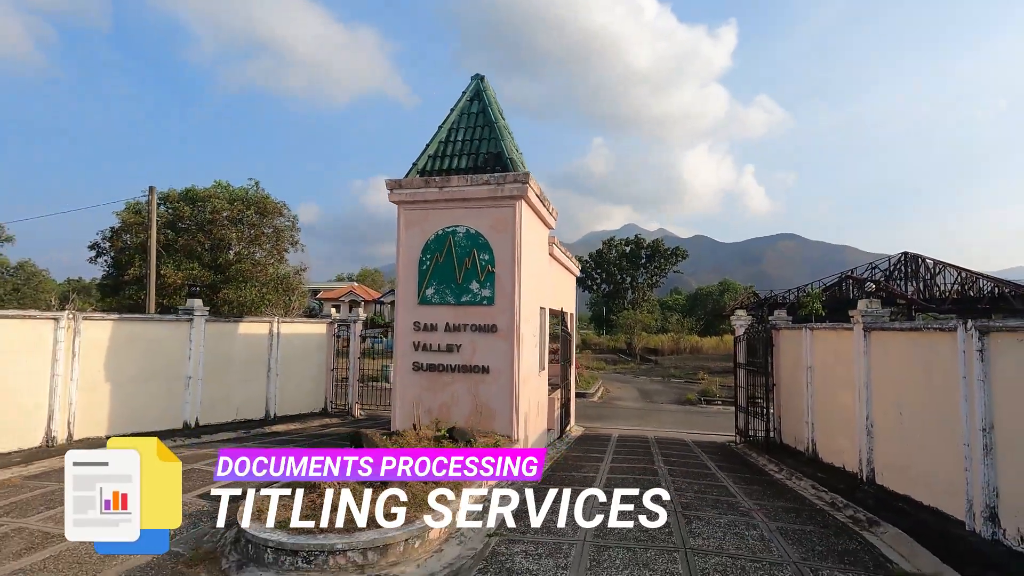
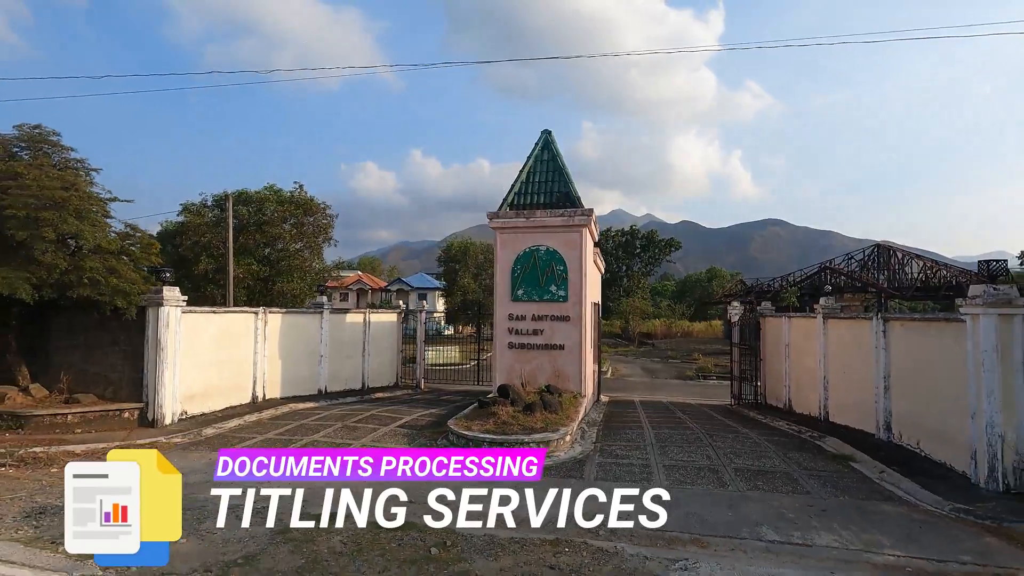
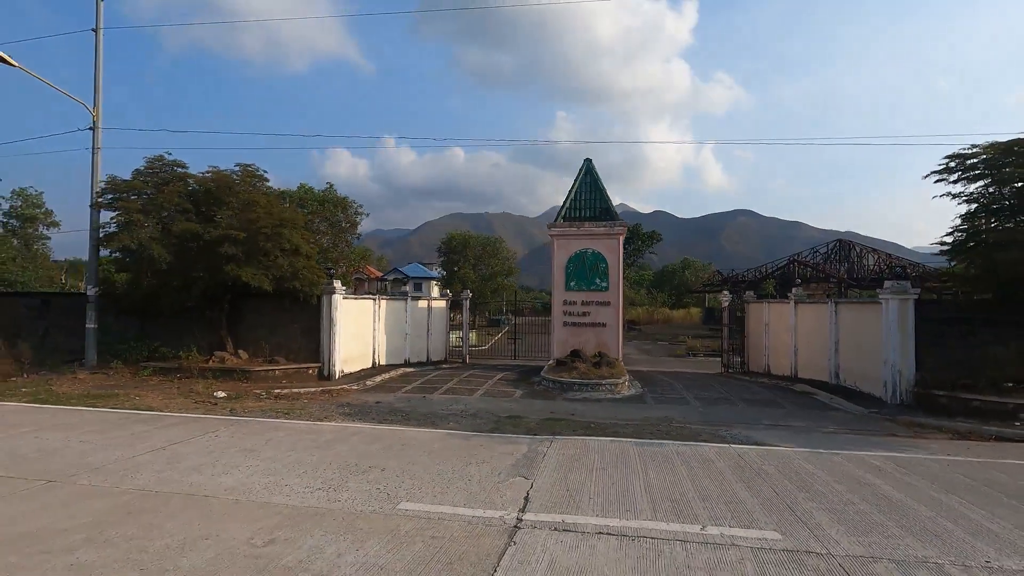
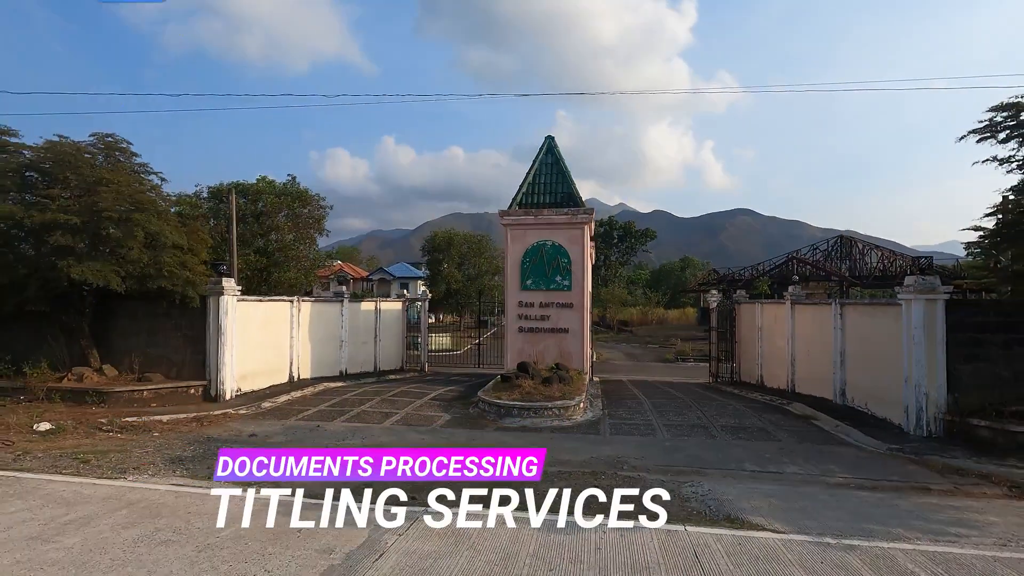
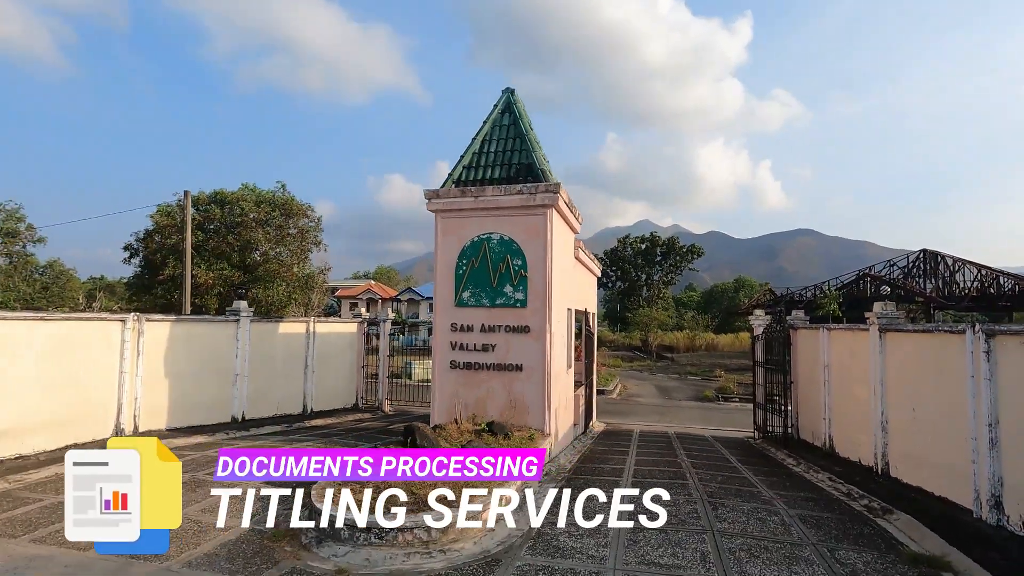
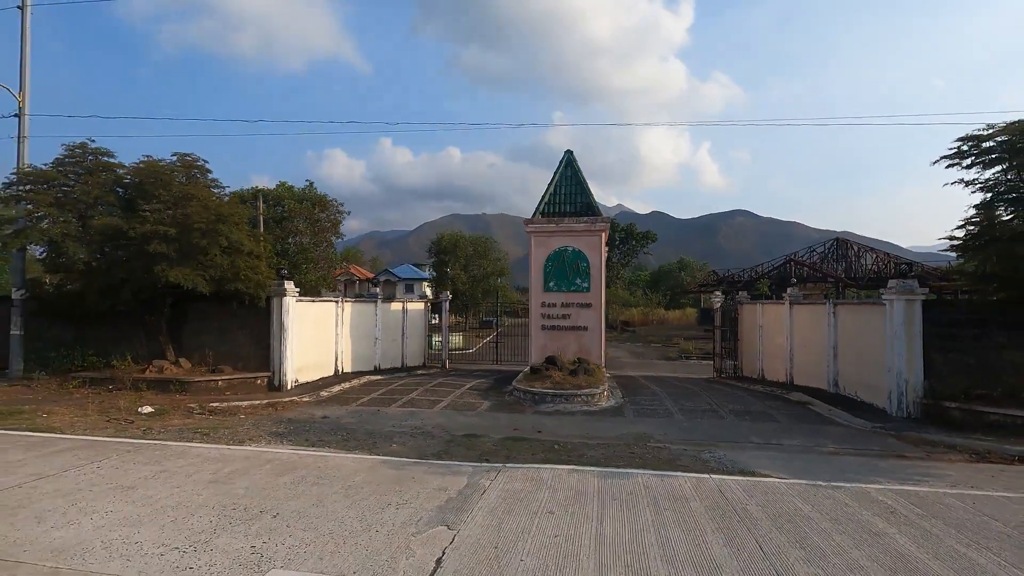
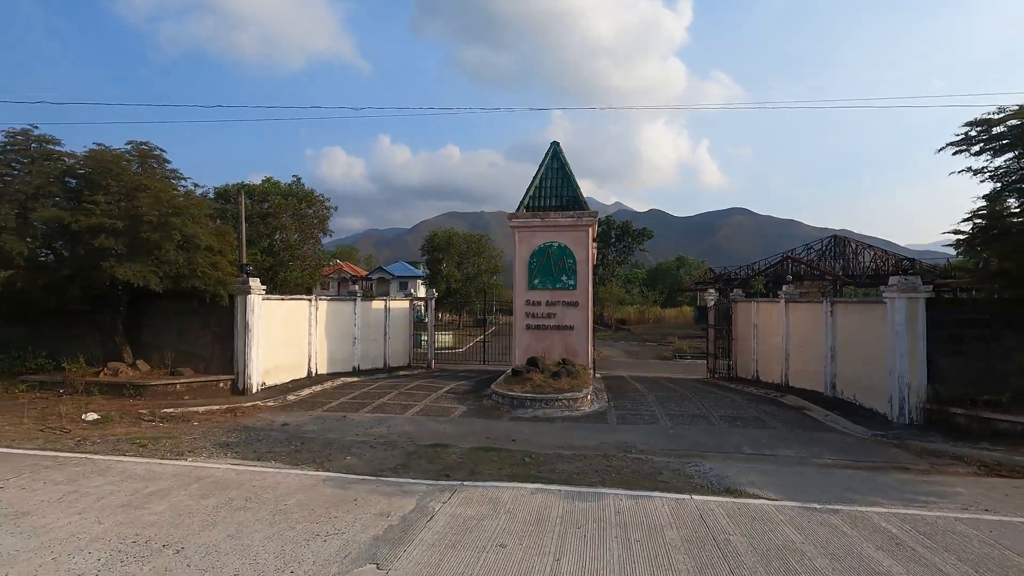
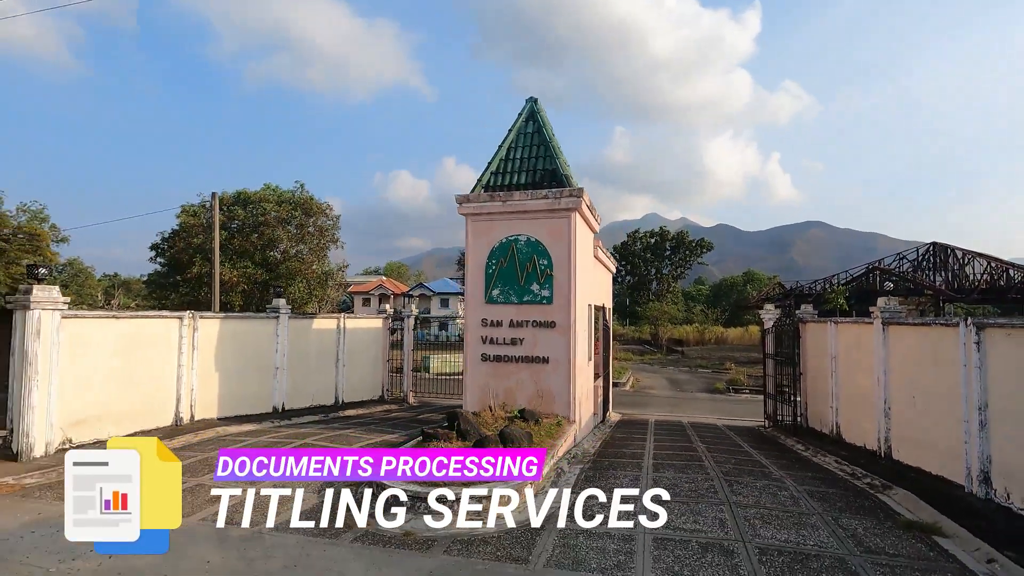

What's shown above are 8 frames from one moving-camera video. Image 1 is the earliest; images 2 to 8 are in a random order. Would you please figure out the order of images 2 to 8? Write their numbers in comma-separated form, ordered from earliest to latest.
5, 8, 2, 4, 7, 6, 3
